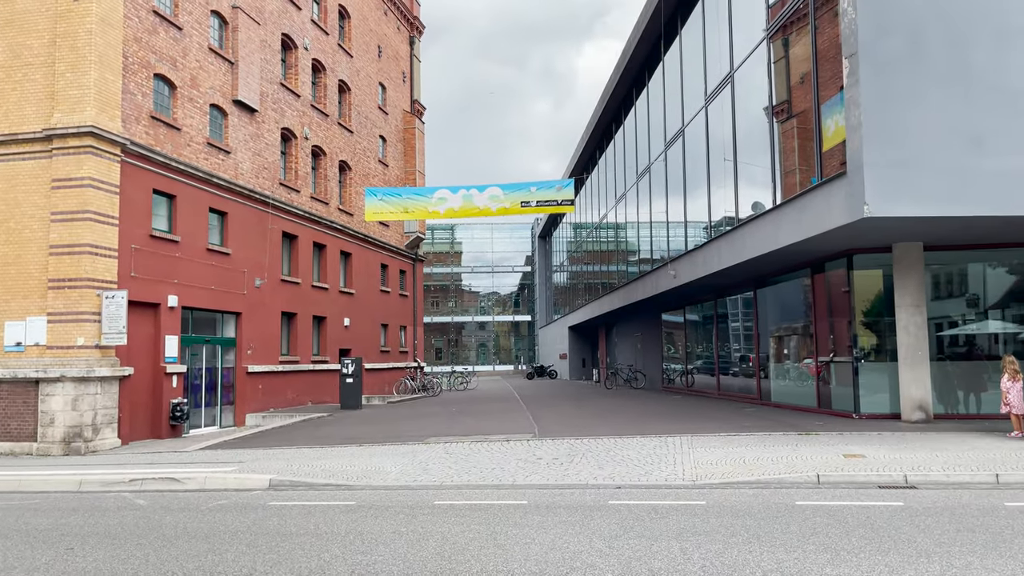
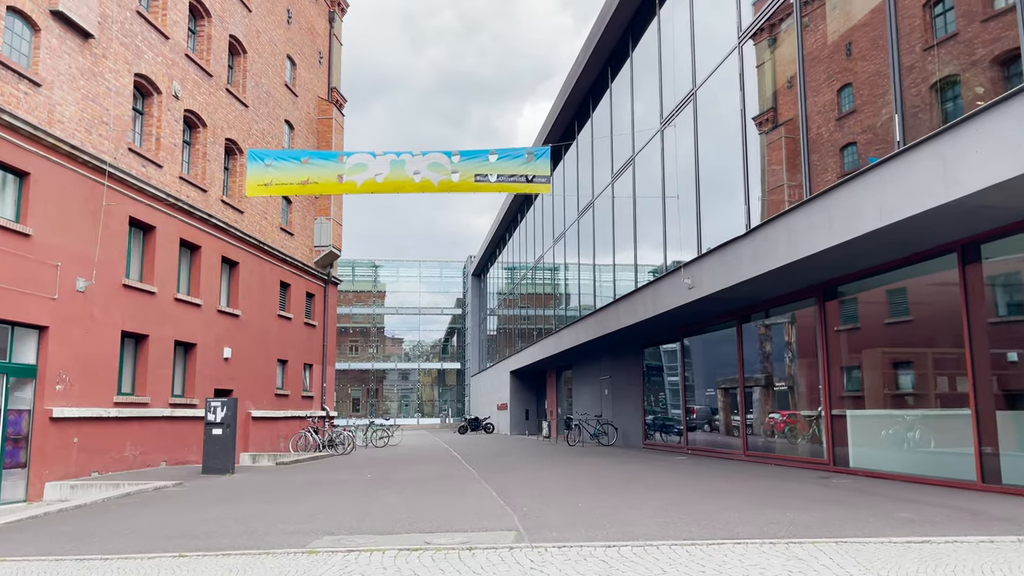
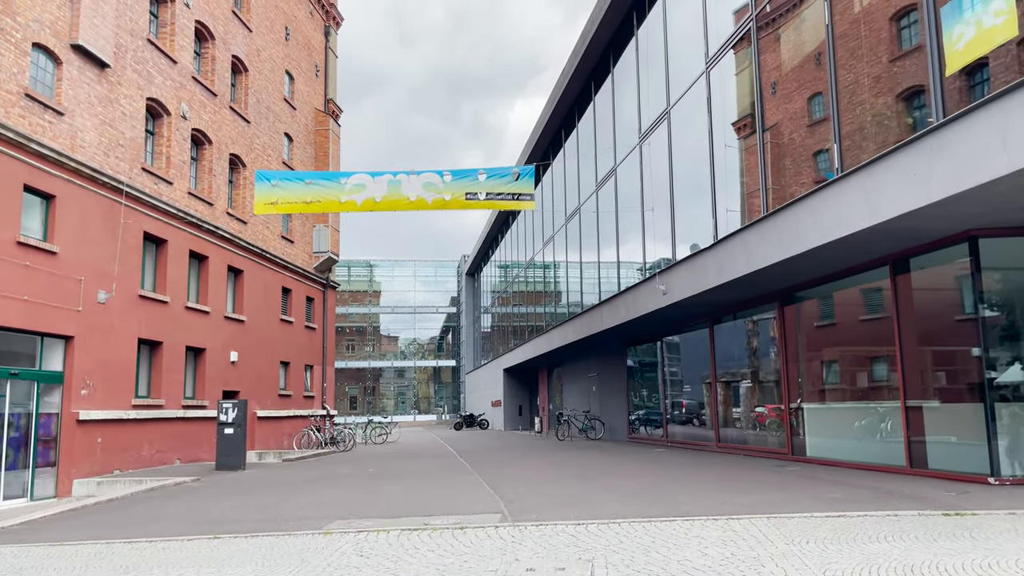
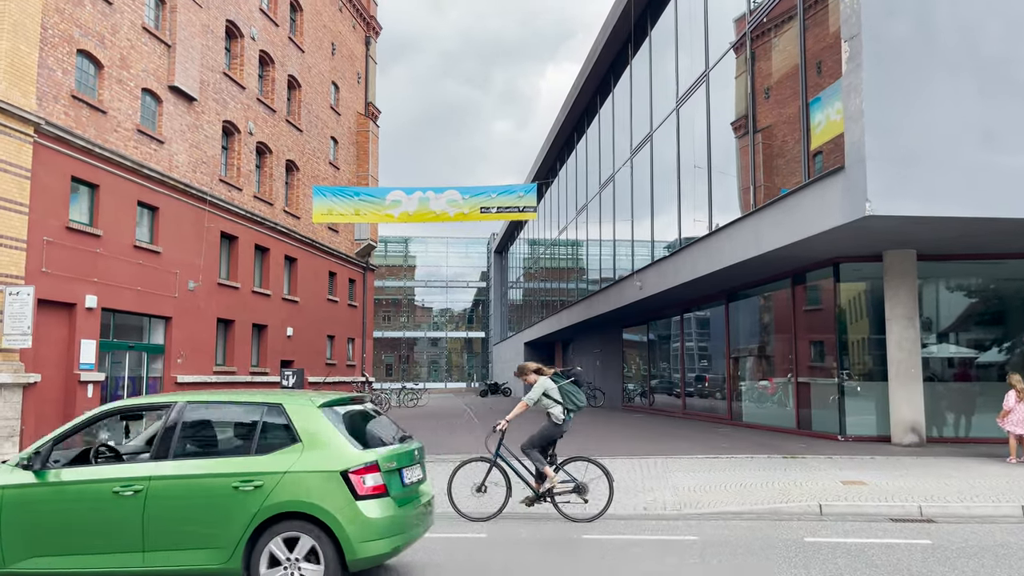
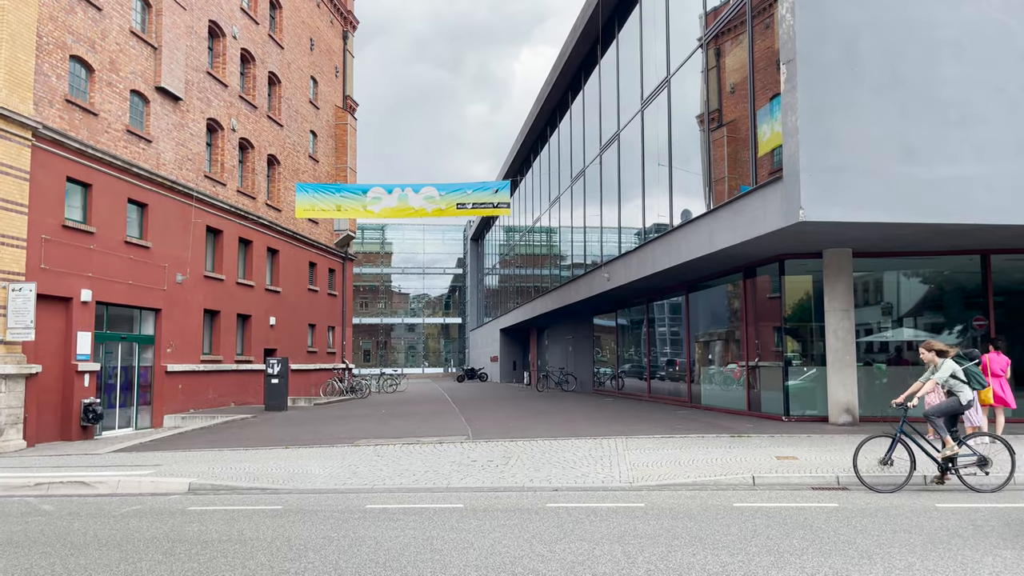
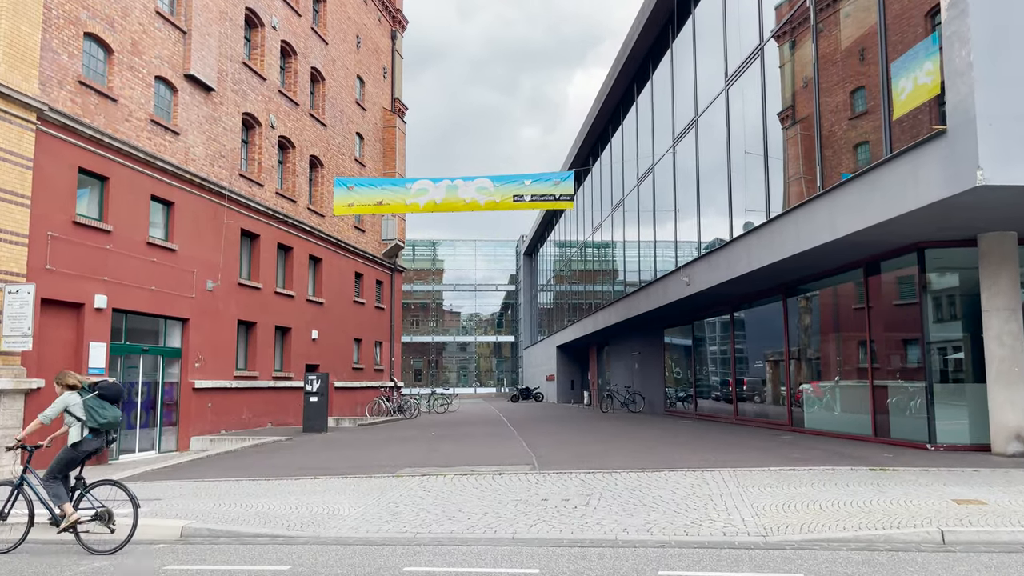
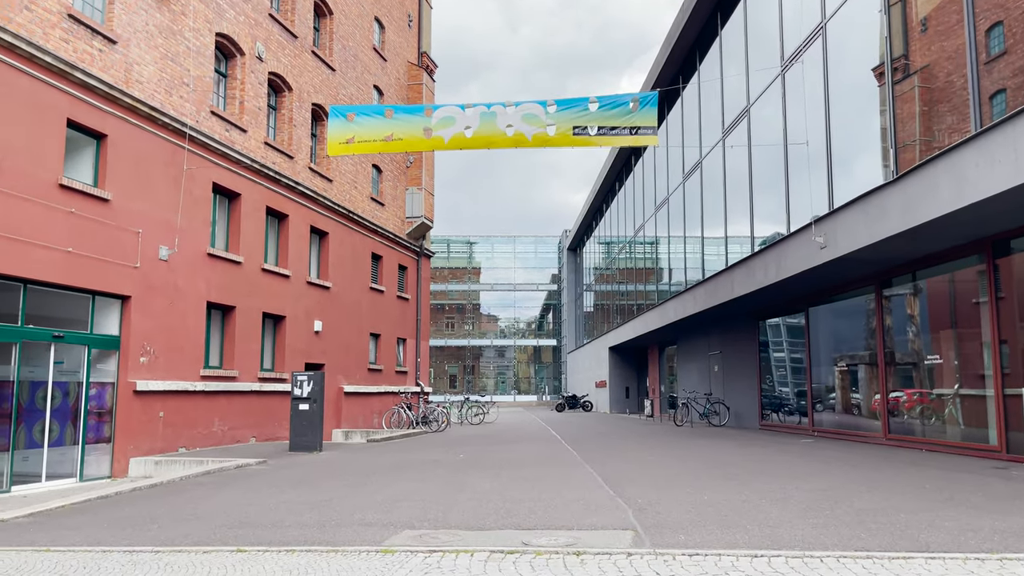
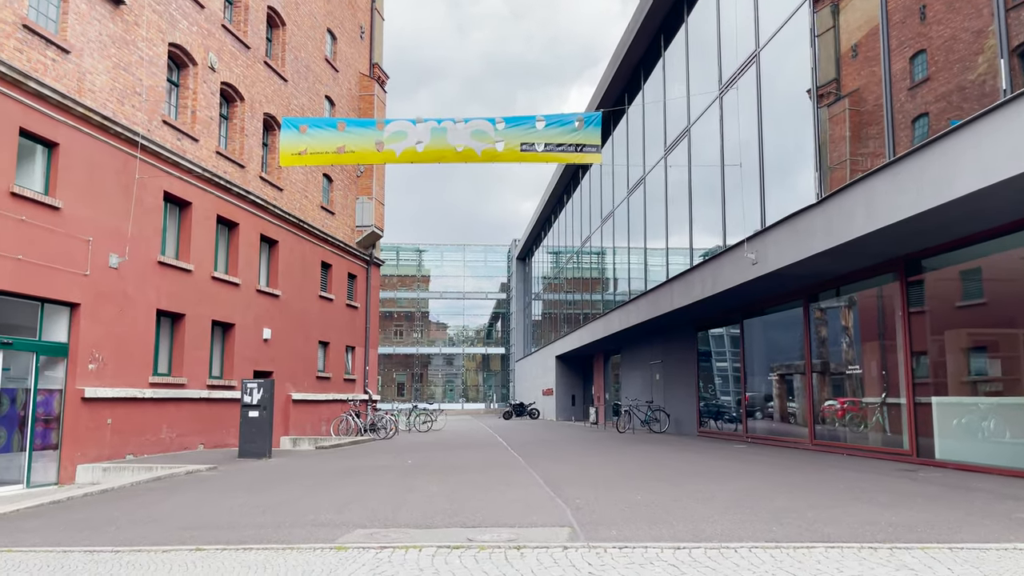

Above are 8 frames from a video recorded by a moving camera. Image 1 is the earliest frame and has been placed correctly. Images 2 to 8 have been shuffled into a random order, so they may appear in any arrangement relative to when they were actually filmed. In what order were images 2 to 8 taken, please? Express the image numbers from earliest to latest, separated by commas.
5, 4, 6, 3, 2, 8, 7
